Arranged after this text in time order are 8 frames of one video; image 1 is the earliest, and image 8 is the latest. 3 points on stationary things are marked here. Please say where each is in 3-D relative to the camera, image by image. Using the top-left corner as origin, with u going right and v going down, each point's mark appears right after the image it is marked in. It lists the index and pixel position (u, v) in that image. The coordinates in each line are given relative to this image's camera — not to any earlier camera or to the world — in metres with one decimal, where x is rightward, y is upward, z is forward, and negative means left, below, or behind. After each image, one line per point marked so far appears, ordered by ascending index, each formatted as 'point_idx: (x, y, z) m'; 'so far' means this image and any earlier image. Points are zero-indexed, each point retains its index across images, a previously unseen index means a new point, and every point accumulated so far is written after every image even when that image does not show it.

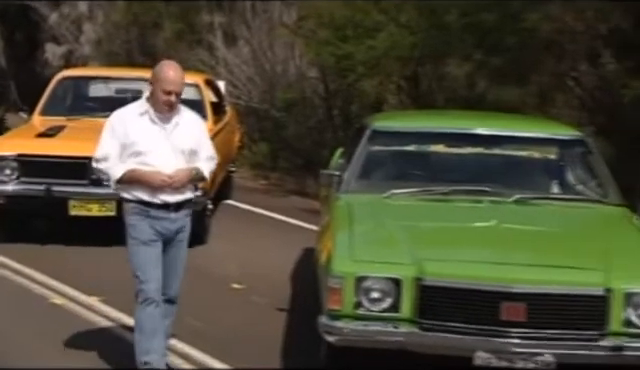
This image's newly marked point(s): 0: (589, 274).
0: (+2.6, -0.8, +7.5) m
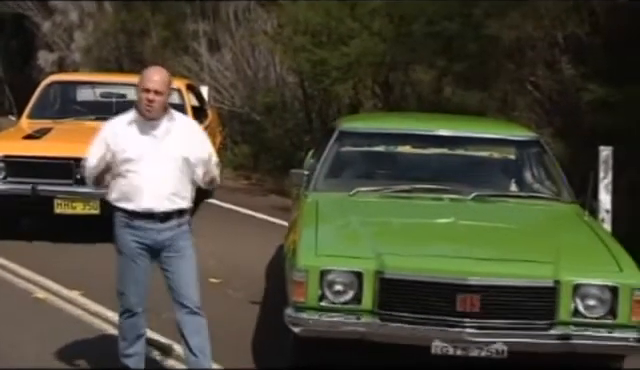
0: (+2.2, -0.8, +8.0) m
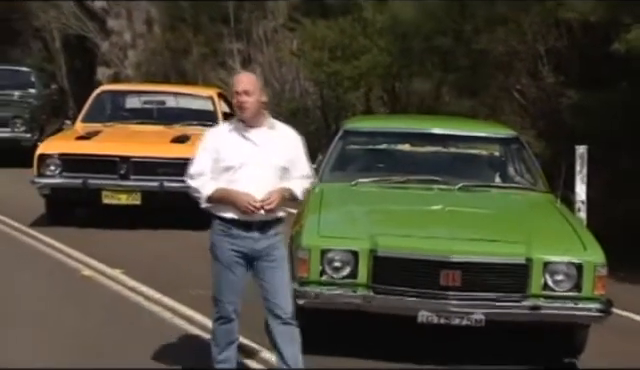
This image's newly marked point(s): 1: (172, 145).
0: (+2.2, -0.7, +9.1) m
1: (-1.9, +0.5, +10.5) m
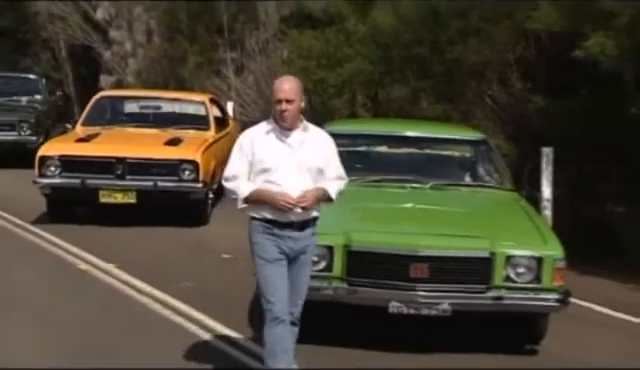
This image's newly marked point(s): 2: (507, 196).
0: (+1.9, -0.7, +9.7) m
1: (-2.2, +0.5, +11.2) m
2: (+2.5, -0.1, +10.5) m
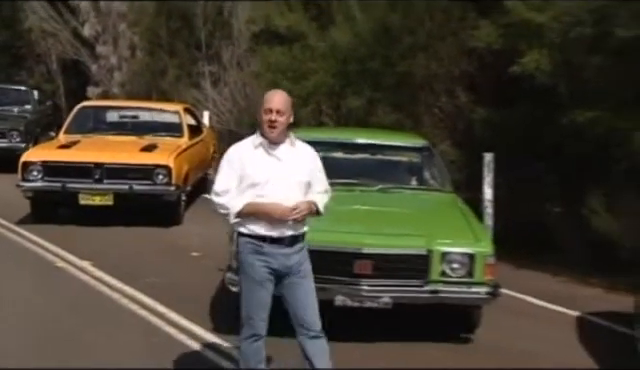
0: (+1.3, -0.7, +10.6) m
1: (-2.8, +0.5, +12.2) m
2: (+1.9, -0.2, +11.4) m
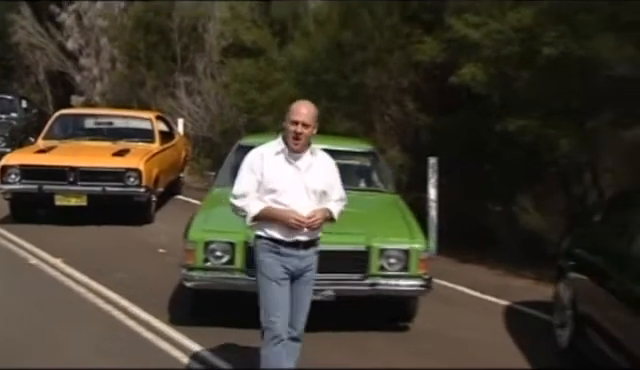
0: (+0.5, -0.7, +11.5) m
1: (-3.5, +0.5, +13.3) m
2: (+1.2, -0.2, +12.4) m
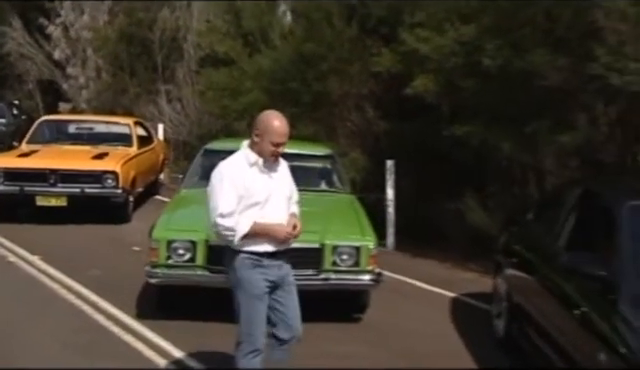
0: (-0.1, -0.8, +12.3) m
1: (-4.1, +0.4, +14.2) m
2: (+0.5, -0.2, +13.1) m
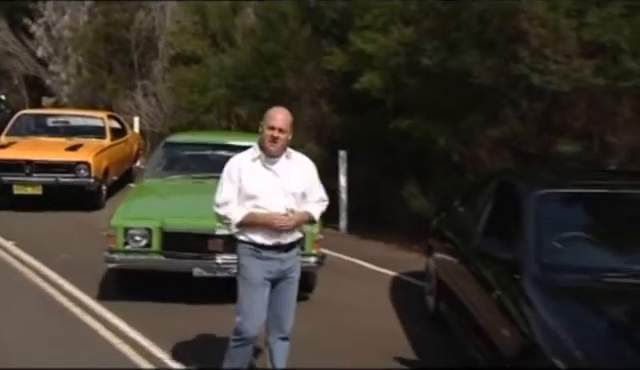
0: (-1.0, -0.6, +13.4) m
1: (-4.9, +0.6, +15.3) m
2: (-0.3, -0.1, +14.2) m
